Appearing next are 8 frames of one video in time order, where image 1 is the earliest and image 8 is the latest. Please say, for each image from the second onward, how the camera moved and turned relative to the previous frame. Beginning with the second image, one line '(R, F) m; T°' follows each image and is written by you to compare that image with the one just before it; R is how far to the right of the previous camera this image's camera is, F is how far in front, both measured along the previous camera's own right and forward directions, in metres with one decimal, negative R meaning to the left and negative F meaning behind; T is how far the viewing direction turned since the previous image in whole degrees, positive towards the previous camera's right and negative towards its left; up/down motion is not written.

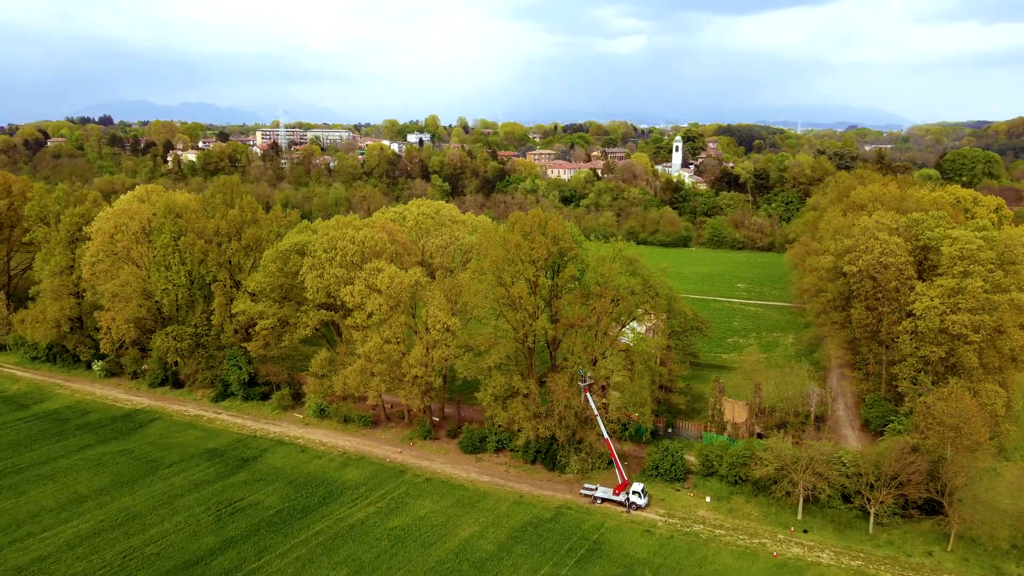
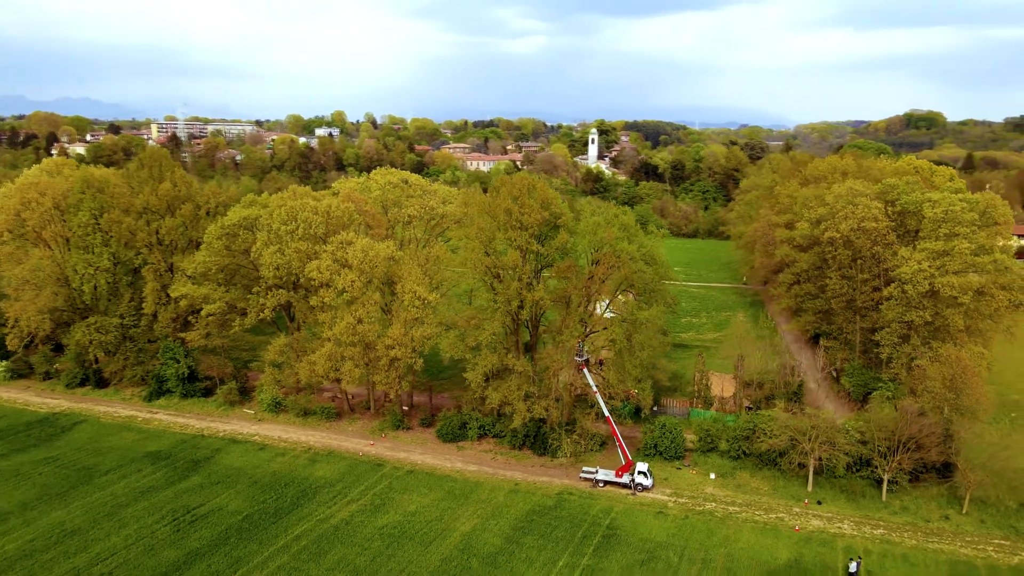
(-3.4, +3.1) m; +7°
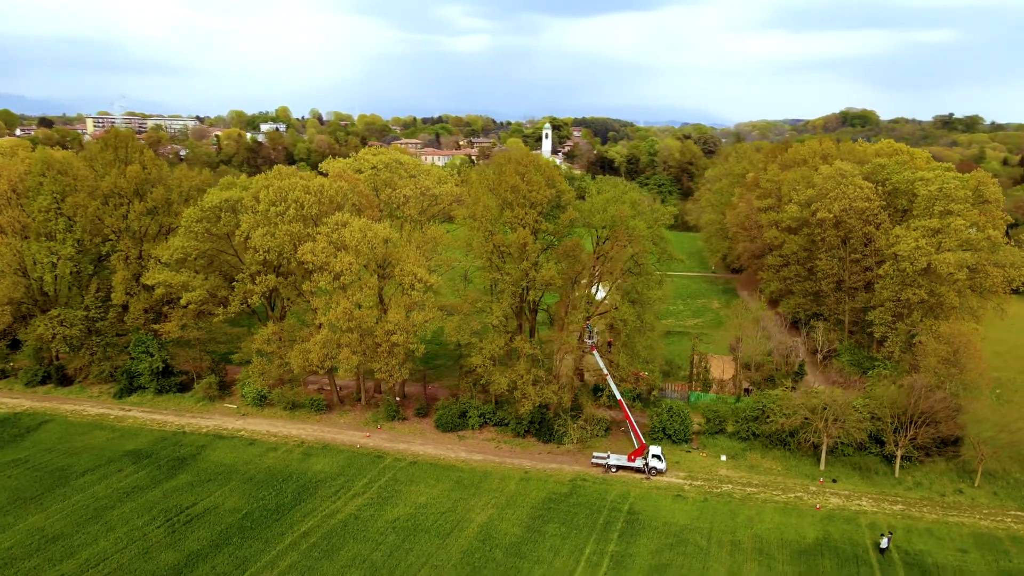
(-2.4, +1.3) m; +4°
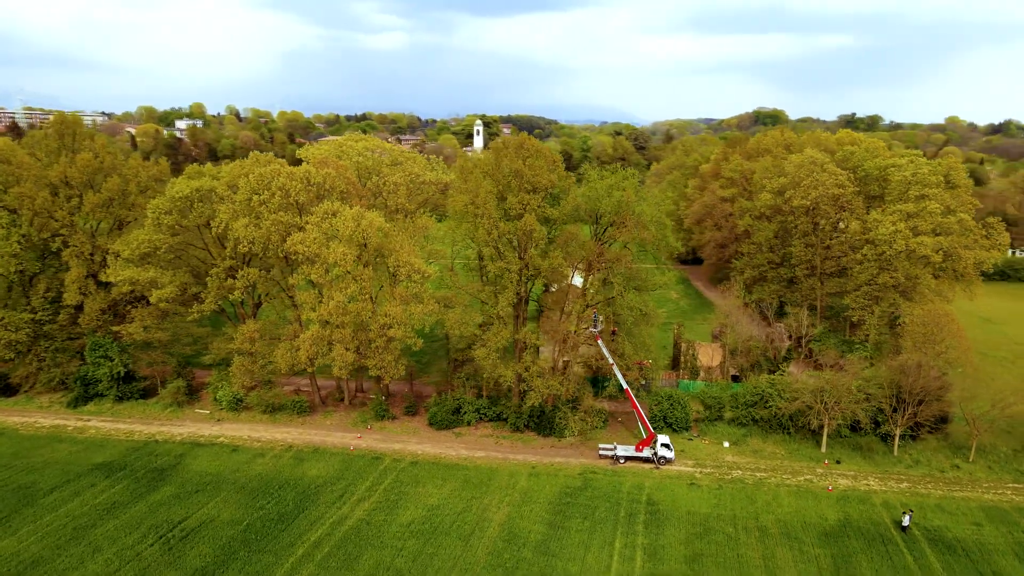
(-3.1, +1.3) m; +6°
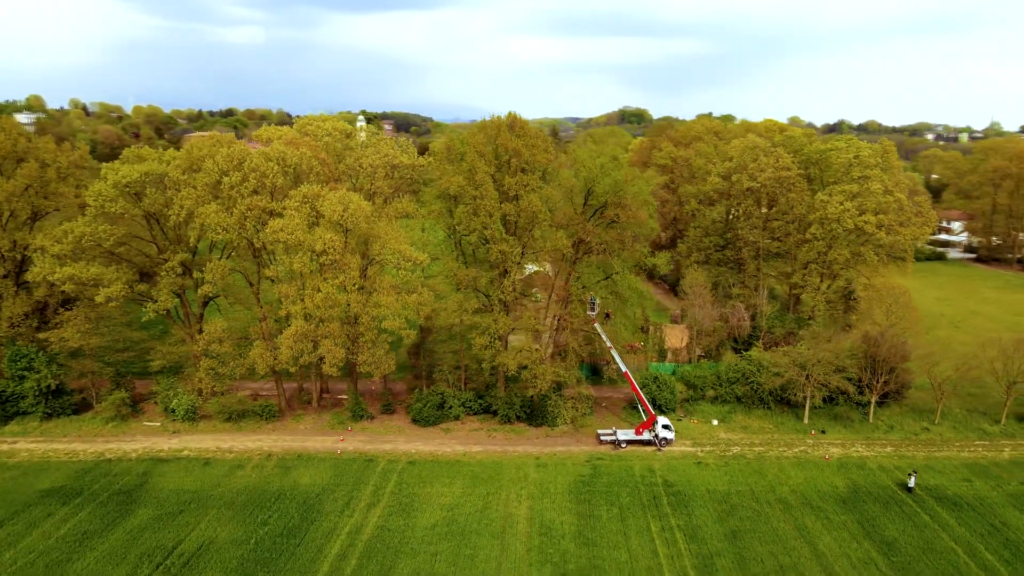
(-4.6, +1.6) m; +10°
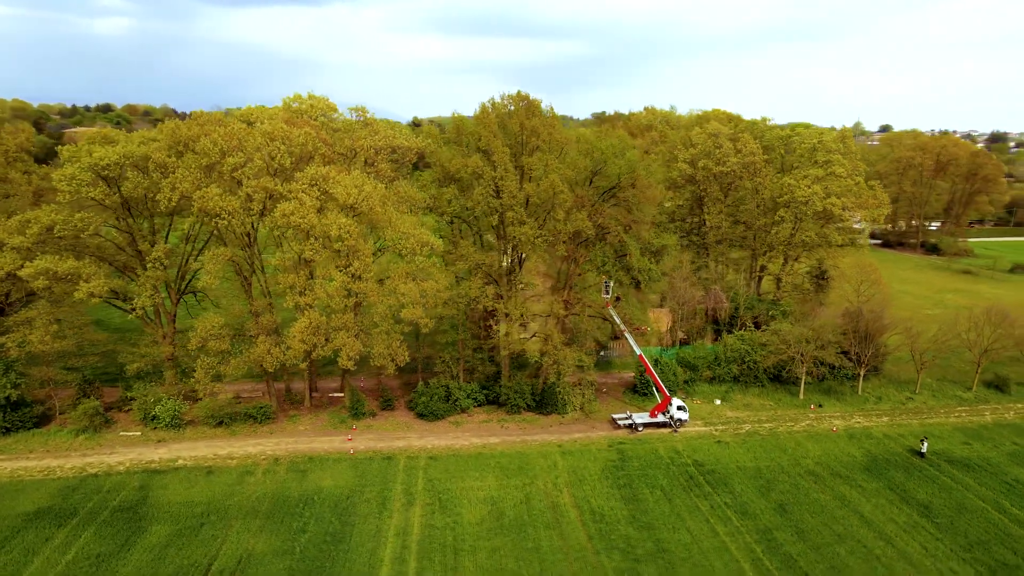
(-4.4, +1.2) m; +8°
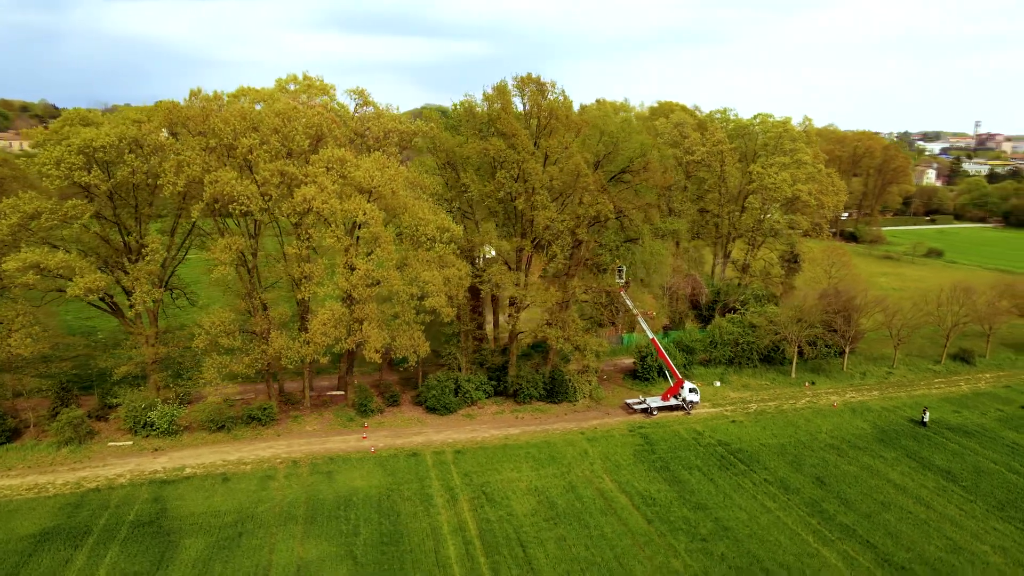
(-4.1, +0.9) m; +7°
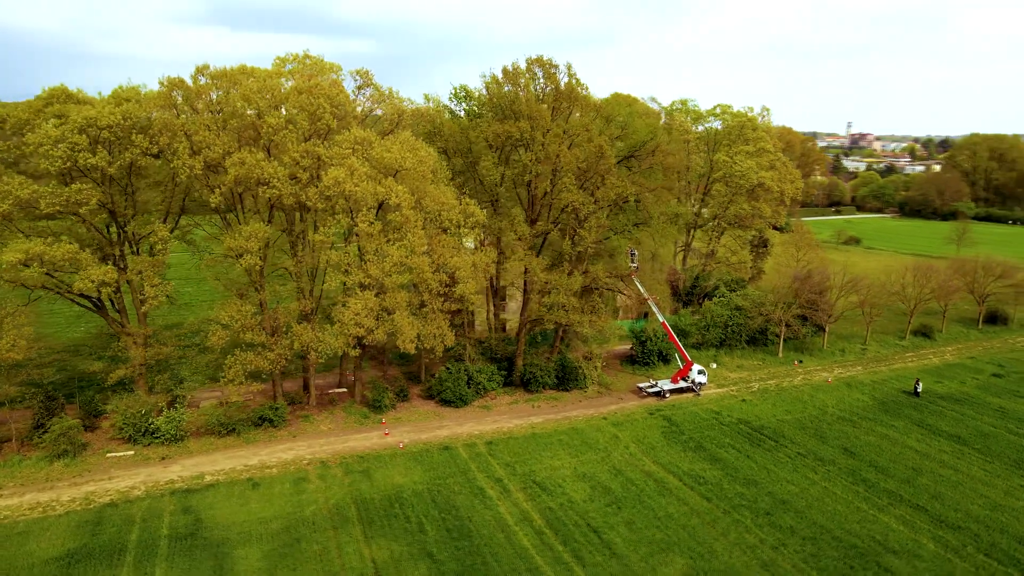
(-4.1, +0.9) m; +7°
